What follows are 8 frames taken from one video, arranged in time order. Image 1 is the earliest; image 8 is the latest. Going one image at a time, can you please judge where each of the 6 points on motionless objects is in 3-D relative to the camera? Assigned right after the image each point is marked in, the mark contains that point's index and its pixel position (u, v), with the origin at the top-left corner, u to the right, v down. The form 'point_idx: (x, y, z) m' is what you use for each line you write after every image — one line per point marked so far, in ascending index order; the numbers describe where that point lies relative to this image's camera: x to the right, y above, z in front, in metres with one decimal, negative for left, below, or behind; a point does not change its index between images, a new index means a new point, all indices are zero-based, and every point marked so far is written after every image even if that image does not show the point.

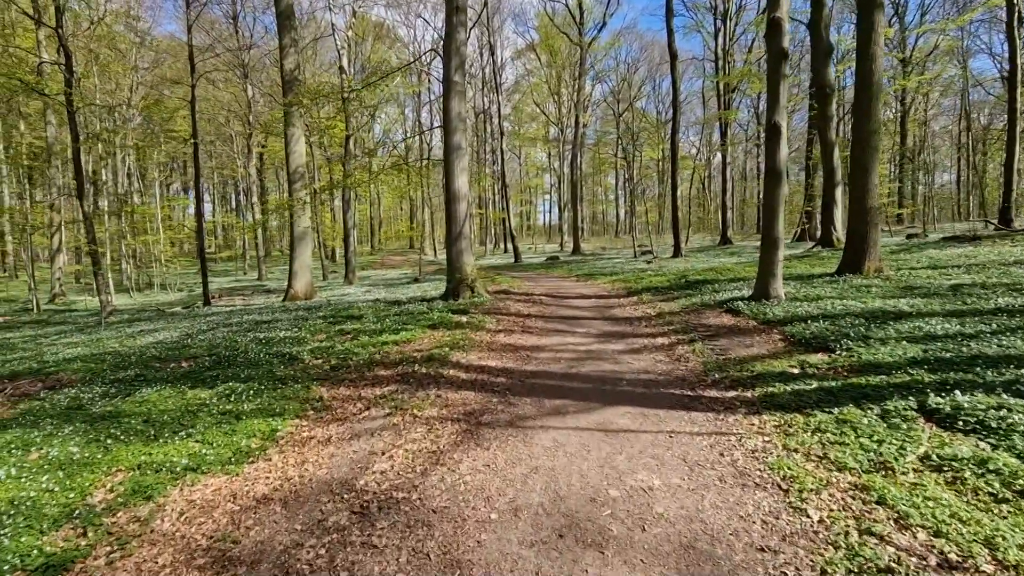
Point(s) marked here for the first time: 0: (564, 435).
0: (+0.5, -1.4, +4.8) m
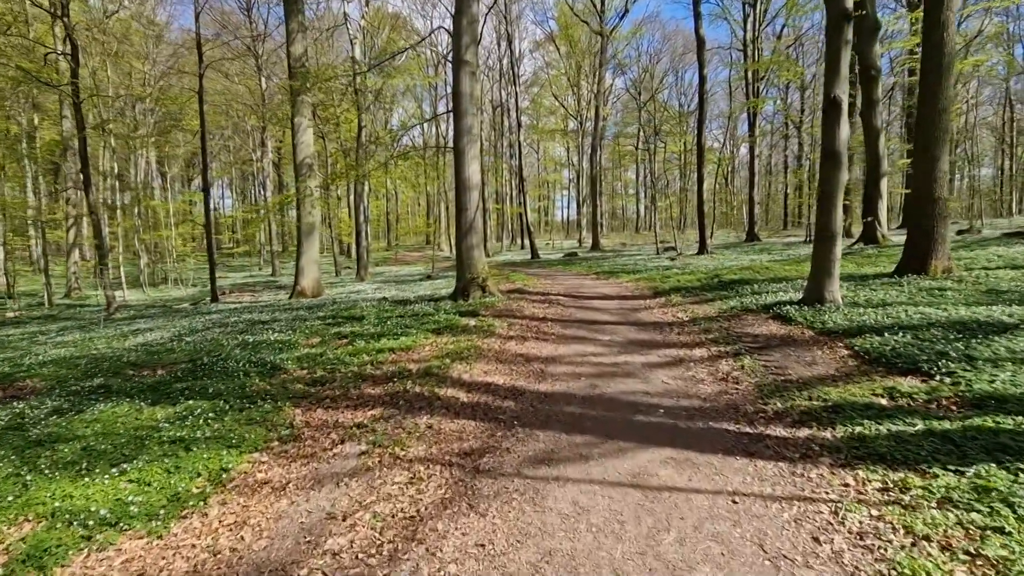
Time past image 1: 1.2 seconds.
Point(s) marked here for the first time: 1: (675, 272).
0: (+0.5, -1.4, +3.6) m
1: (+5.8, +0.6, +18.1) m
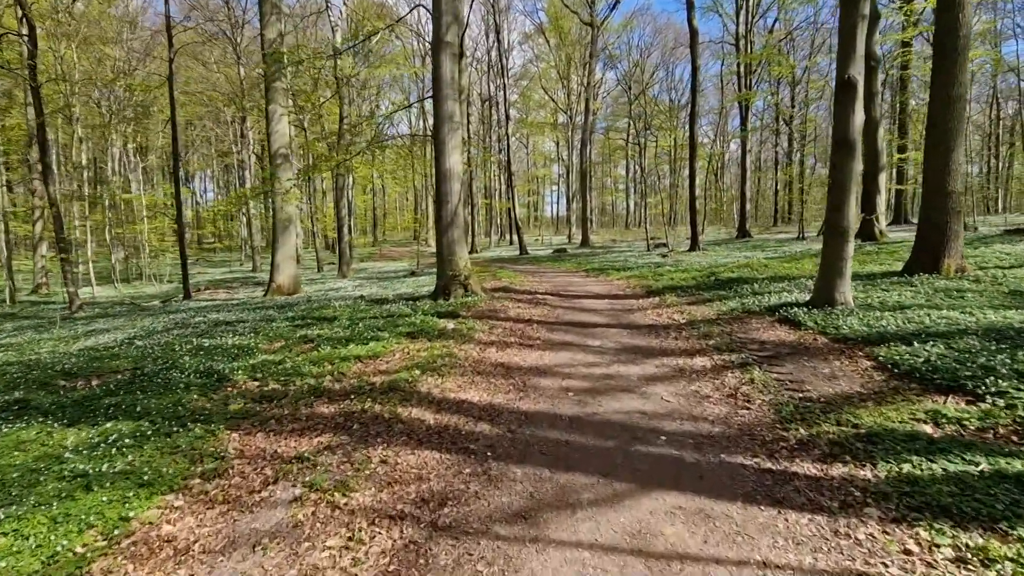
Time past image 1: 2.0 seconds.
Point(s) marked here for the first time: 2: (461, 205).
0: (+0.3, -1.5, +2.7) m
1: (+5.3, +0.7, +17.4) m
2: (-1.3, +2.0, +12.5) m
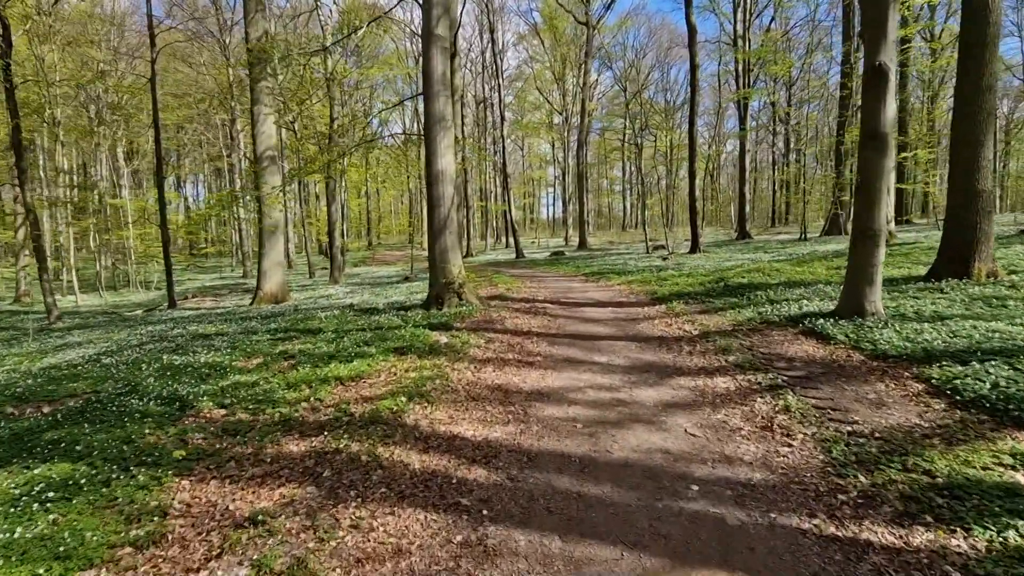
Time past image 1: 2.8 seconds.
0: (+0.4, -1.6, +2.0) m
1: (+5.2, +0.5, +16.7) m
2: (-1.3, +1.8, +11.8) m
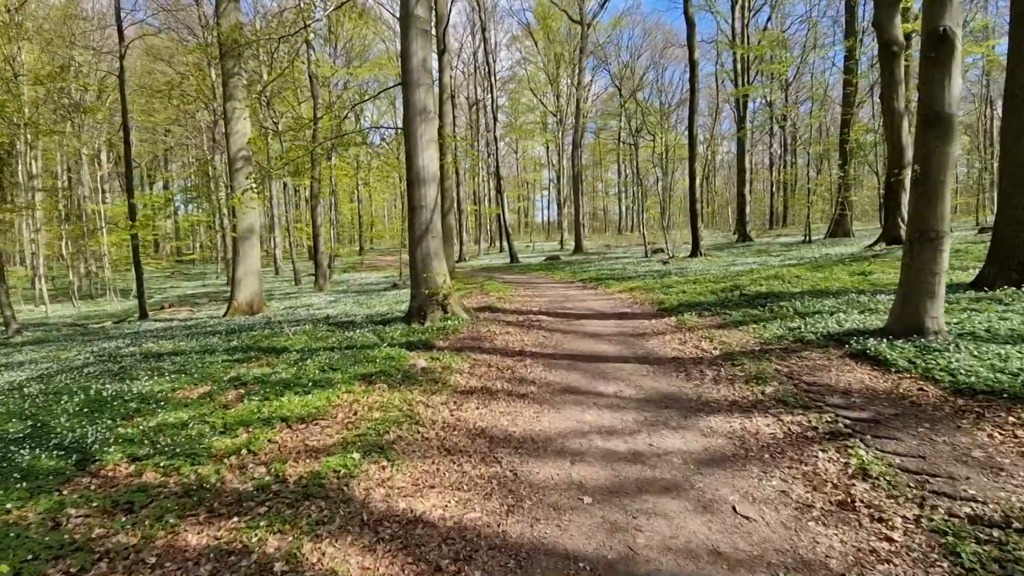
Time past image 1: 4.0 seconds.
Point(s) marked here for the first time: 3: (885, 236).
0: (+0.3, -1.8, +0.8) m
1: (+5.0, +0.3, +15.5) m
2: (-1.5, +1.6, +10.6) m
3: (+12.8, +1.8, +17.4) m
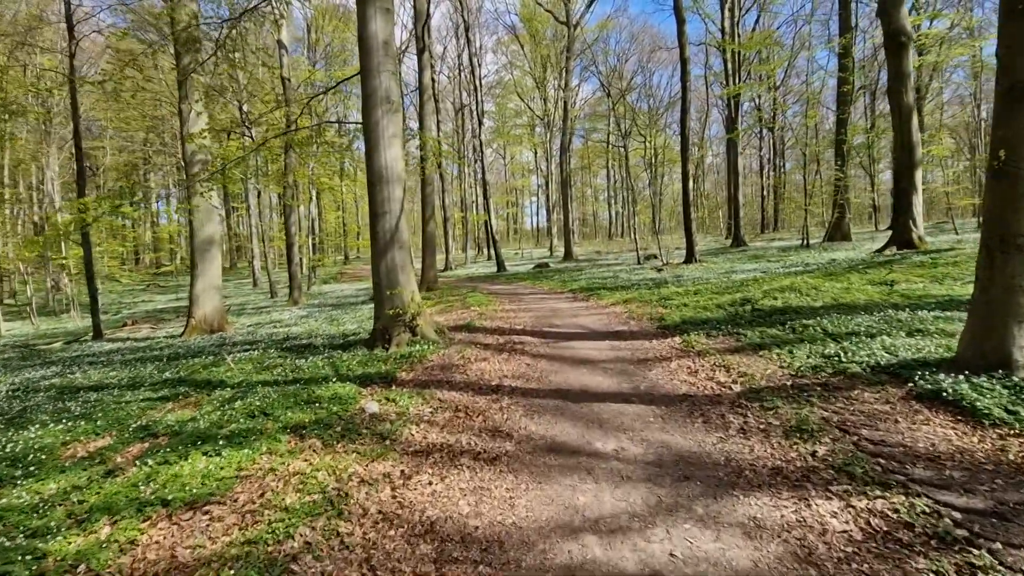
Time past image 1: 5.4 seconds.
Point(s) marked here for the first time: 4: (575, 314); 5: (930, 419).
0: (+0.1, -2.0, -0.7) m
1: (+4.5, 0.0, +14.2) m
2: (-1.9, +1.3, +9.2) m
3: (+12.2, +1.6, +16.3) m
4: (+1.5, -0.6, +12.2) m
5: (+3.4, -1.1, +4.2) m
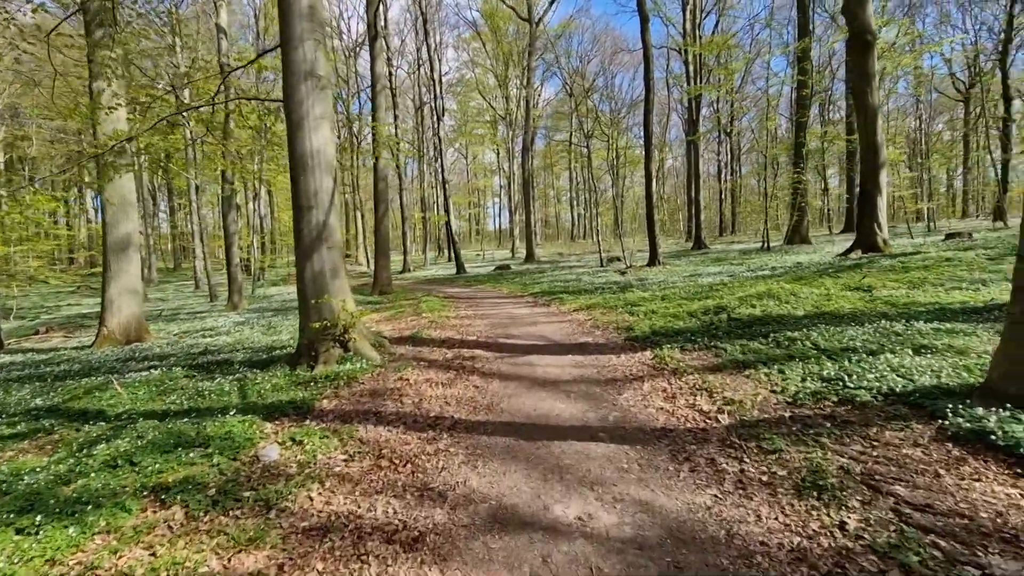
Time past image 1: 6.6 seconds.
0: (0.0, -2.0, -1.8) m
1: (+3.3, -0.2, +13.3) m
2: (-2.7, +1.2, +7.8) m
3: (+10.9, +1.4, +15.9) m
4: (+0.5, -0.7, +11.1) m
5: (+3.0, -1.2, +3.2) m
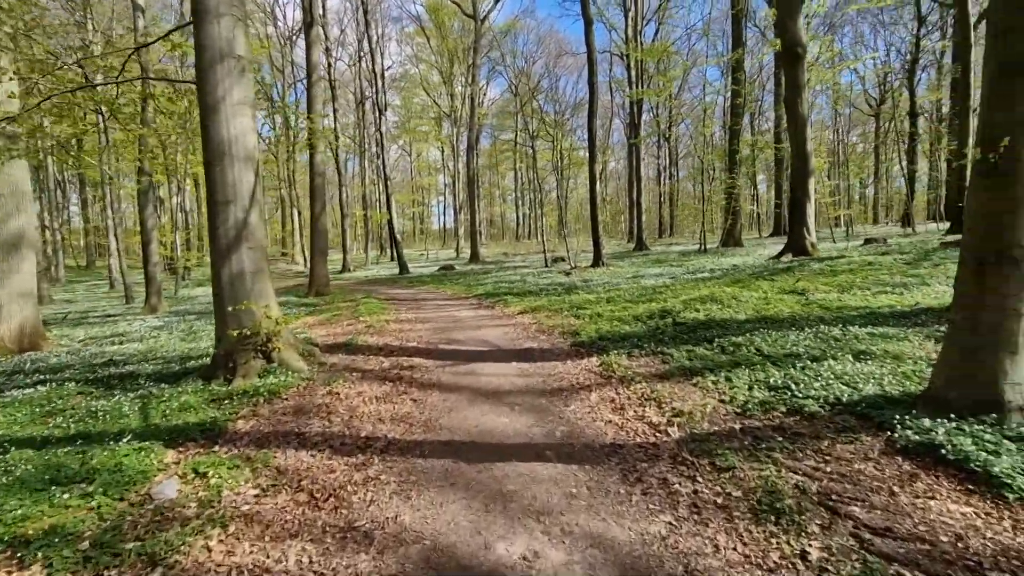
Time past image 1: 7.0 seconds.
0: (+0.2, -2.1, -2.2) m
1: (+1.9, -0.2, +13.2) m
2: (-3.6, +1.1, +7.1) m
3: (+9.1, +1.4, +16.6) m
4: (-0.7, -0.8, +10.7) m
5: (+2.6, -1.3, +3.1) m
